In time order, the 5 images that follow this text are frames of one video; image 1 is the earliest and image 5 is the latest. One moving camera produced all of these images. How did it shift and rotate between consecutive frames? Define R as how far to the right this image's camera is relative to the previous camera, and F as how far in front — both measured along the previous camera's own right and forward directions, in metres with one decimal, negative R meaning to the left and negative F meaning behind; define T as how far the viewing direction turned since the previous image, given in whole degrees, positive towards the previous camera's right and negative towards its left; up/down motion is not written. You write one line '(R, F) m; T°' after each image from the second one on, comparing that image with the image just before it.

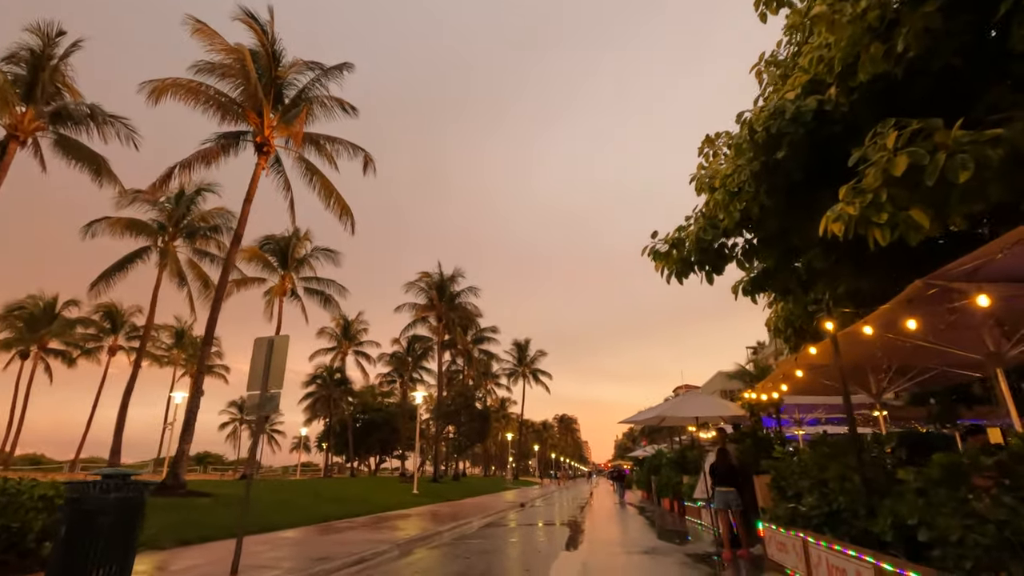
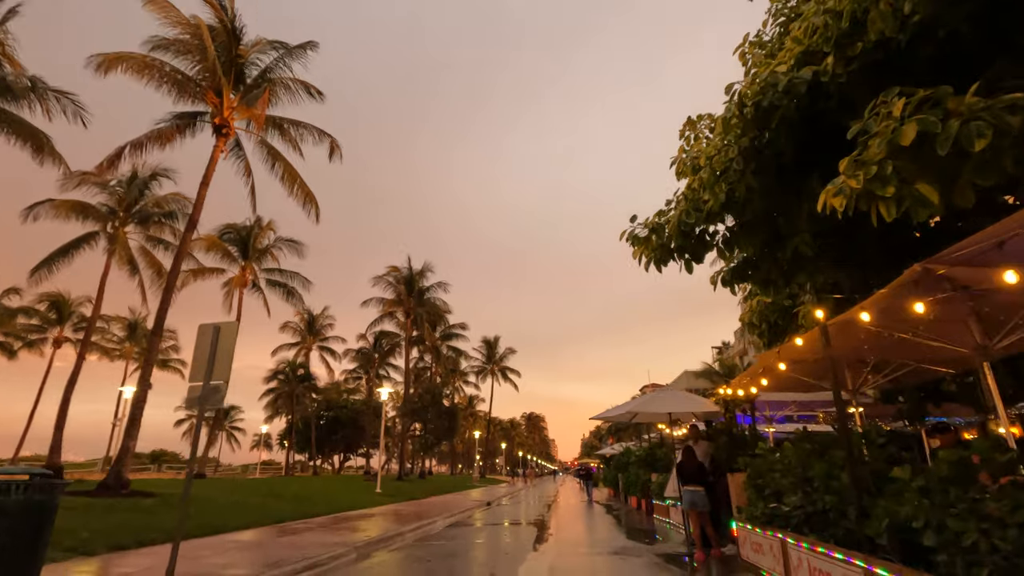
(0.0, +0.5) m; +3°
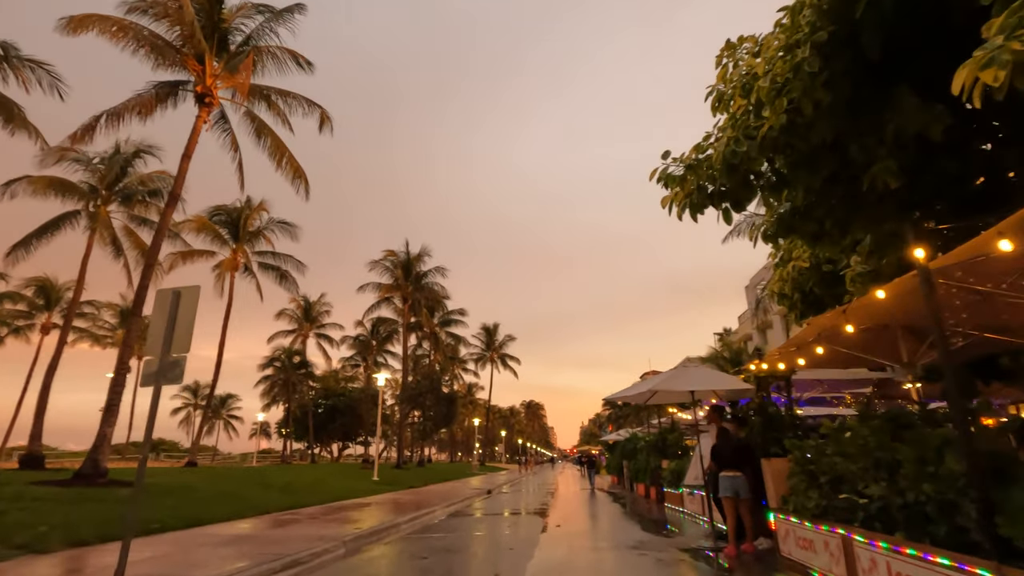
(-0.1, +1.2) m; 0°
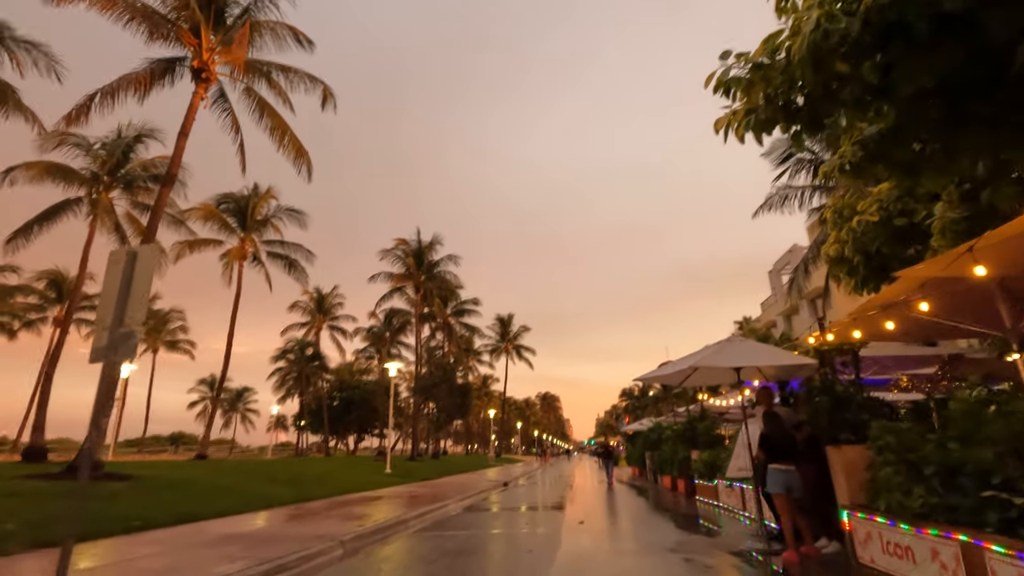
(0.0, +1.2) m; -1°
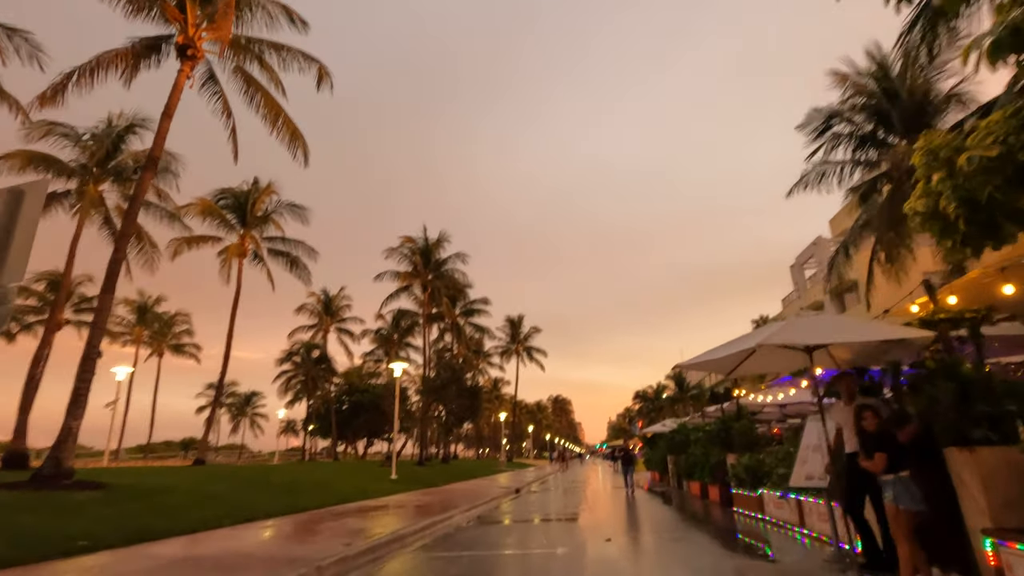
(0.0, +1.7) m; -1°
